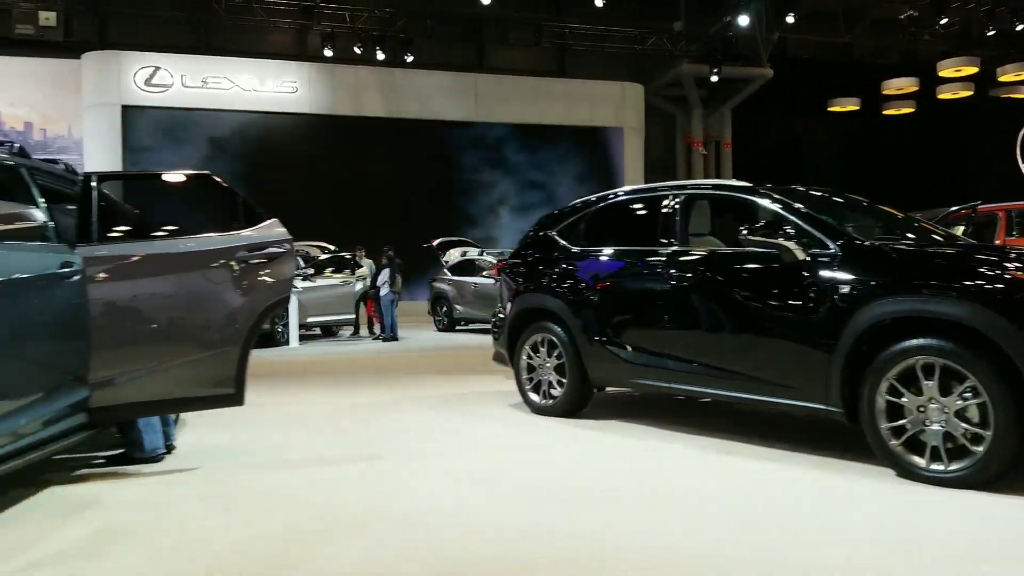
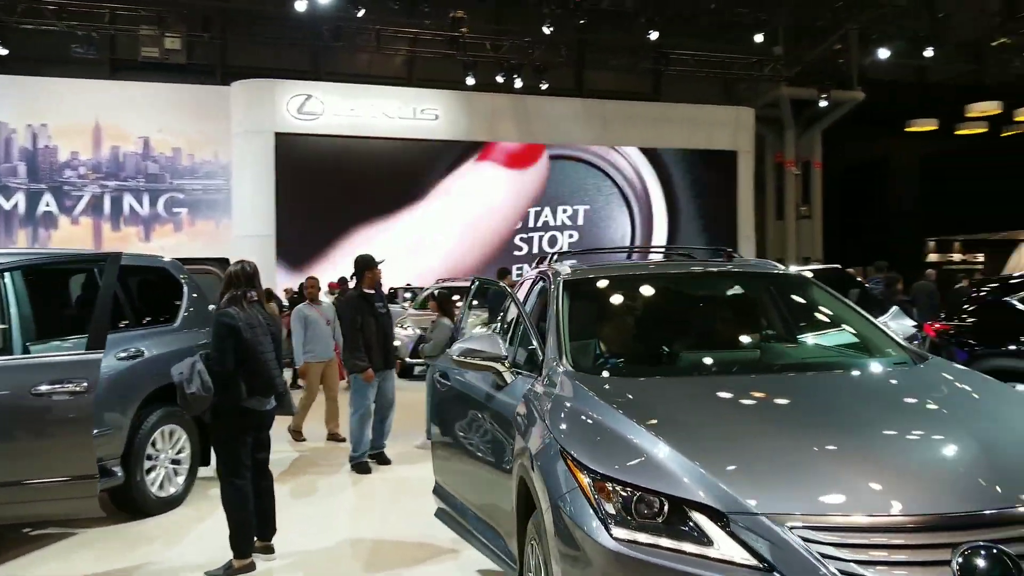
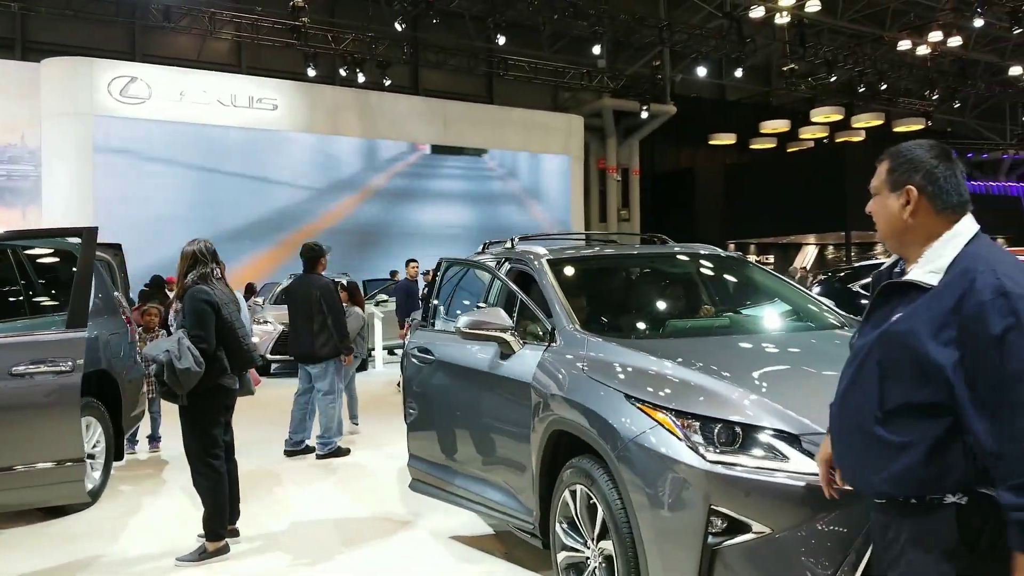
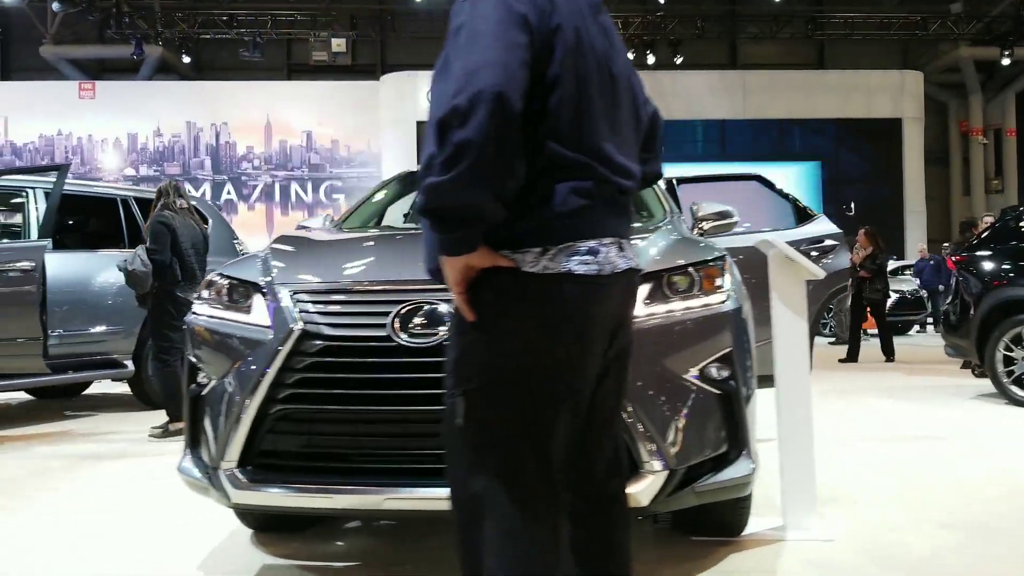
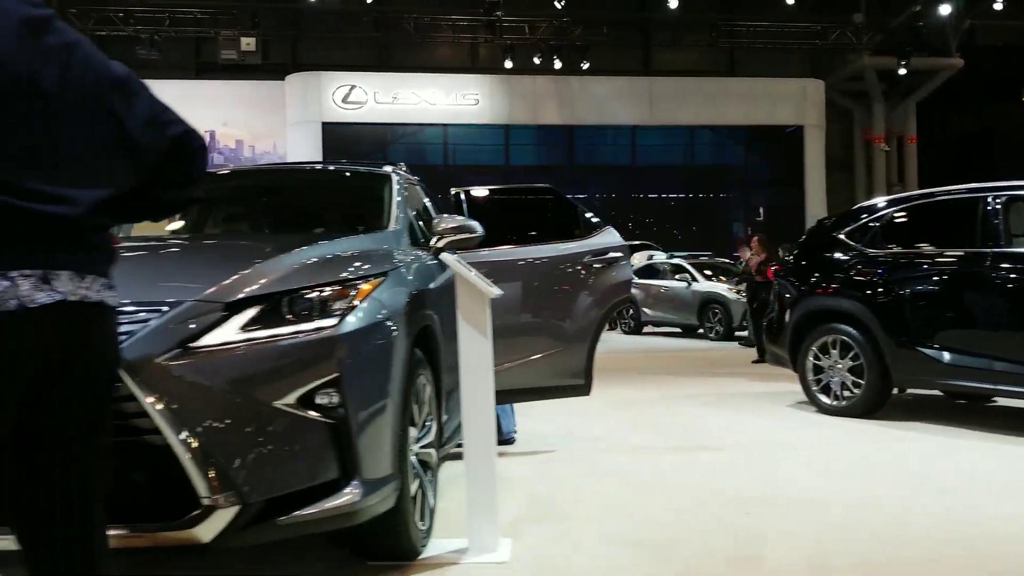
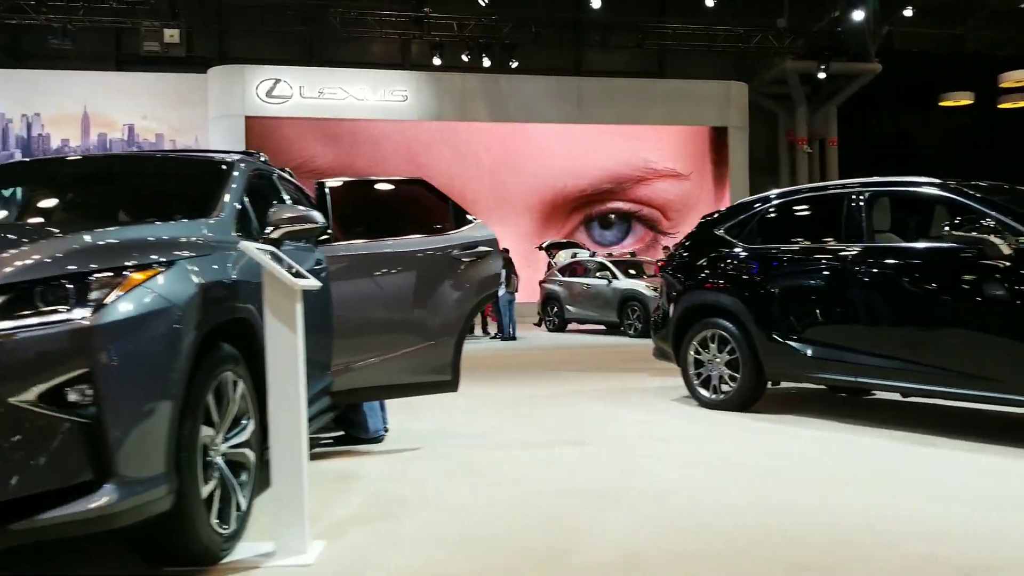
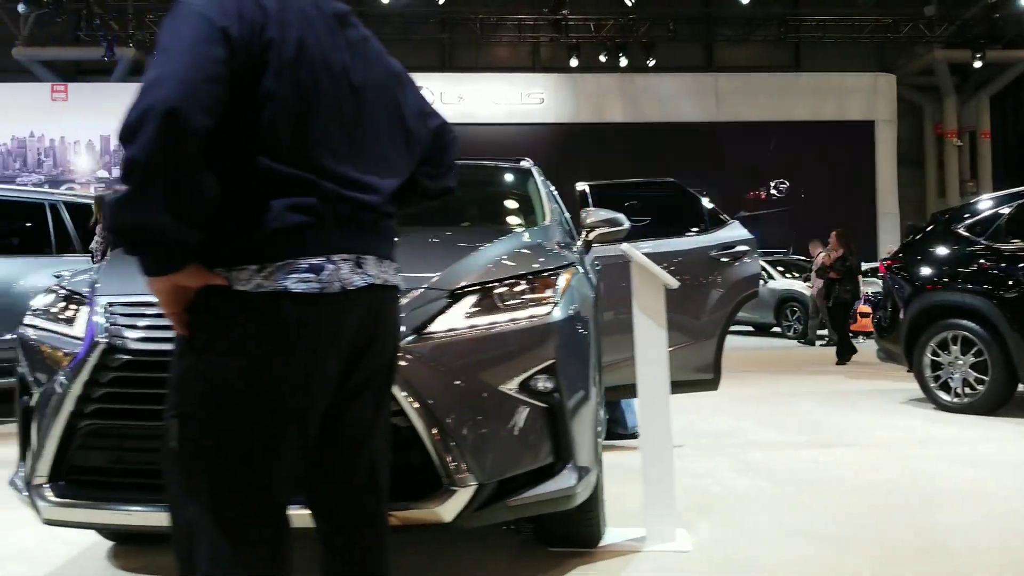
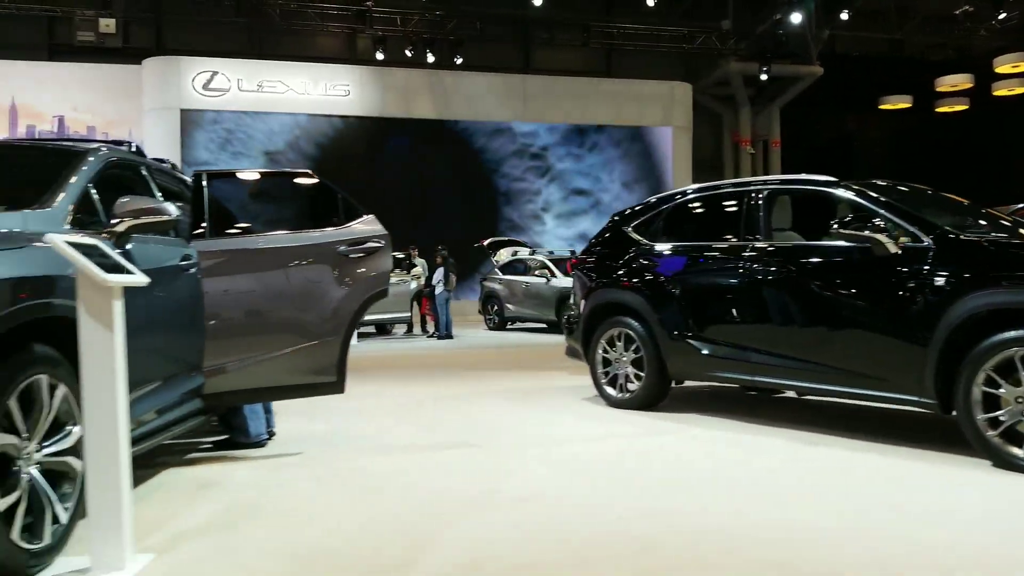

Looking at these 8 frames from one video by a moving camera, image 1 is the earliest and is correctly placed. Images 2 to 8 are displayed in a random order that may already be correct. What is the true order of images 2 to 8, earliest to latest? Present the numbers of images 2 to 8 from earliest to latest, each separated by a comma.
8, 6, 5, 7, 4, 2, 3
